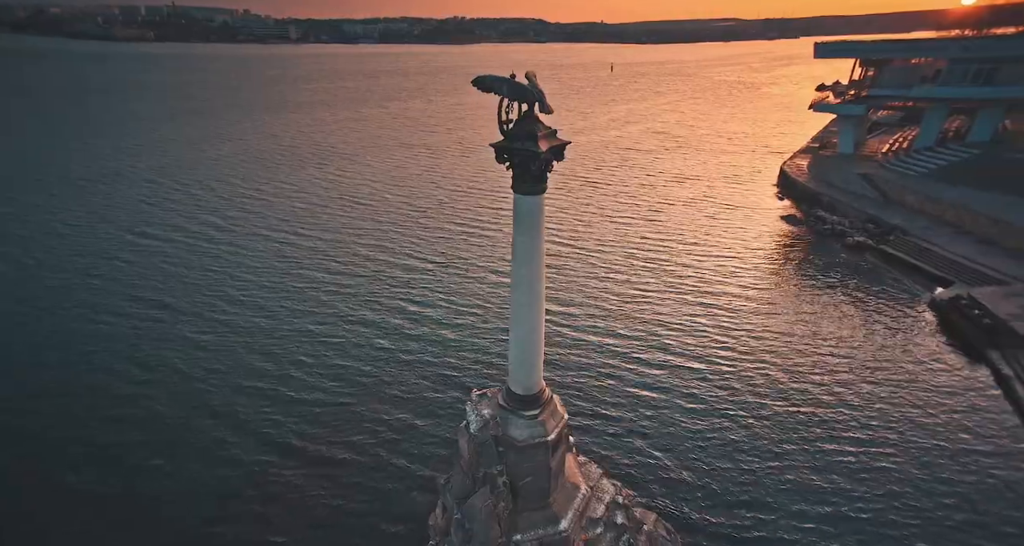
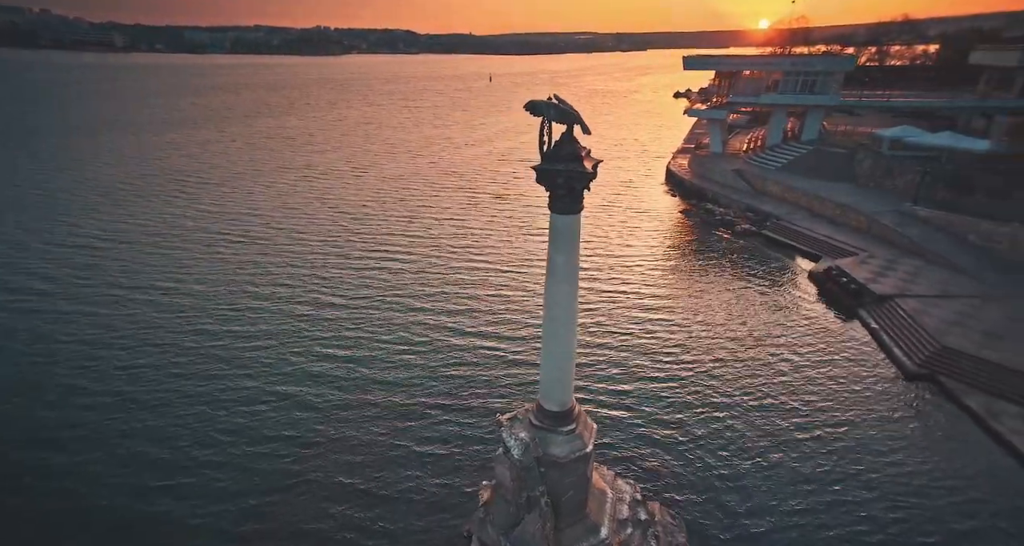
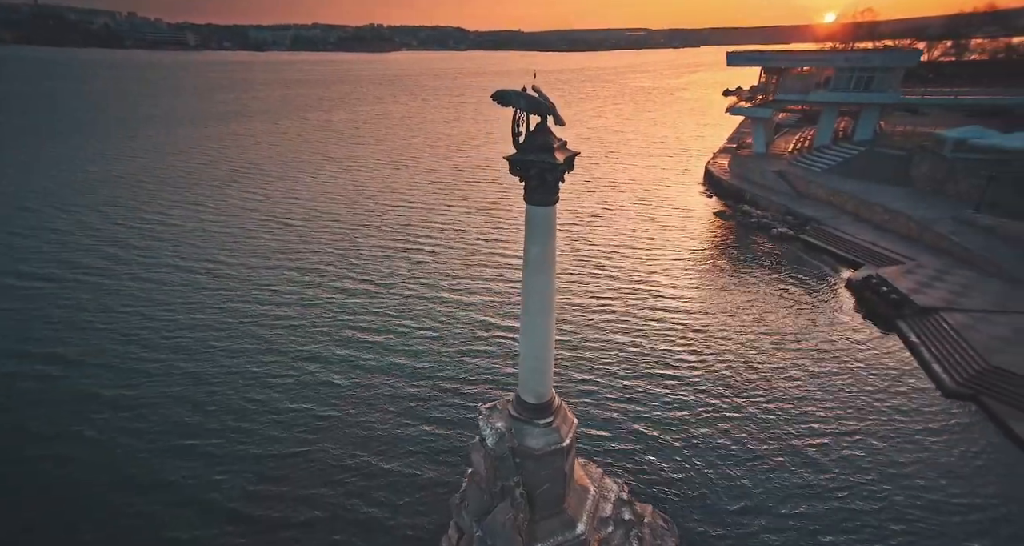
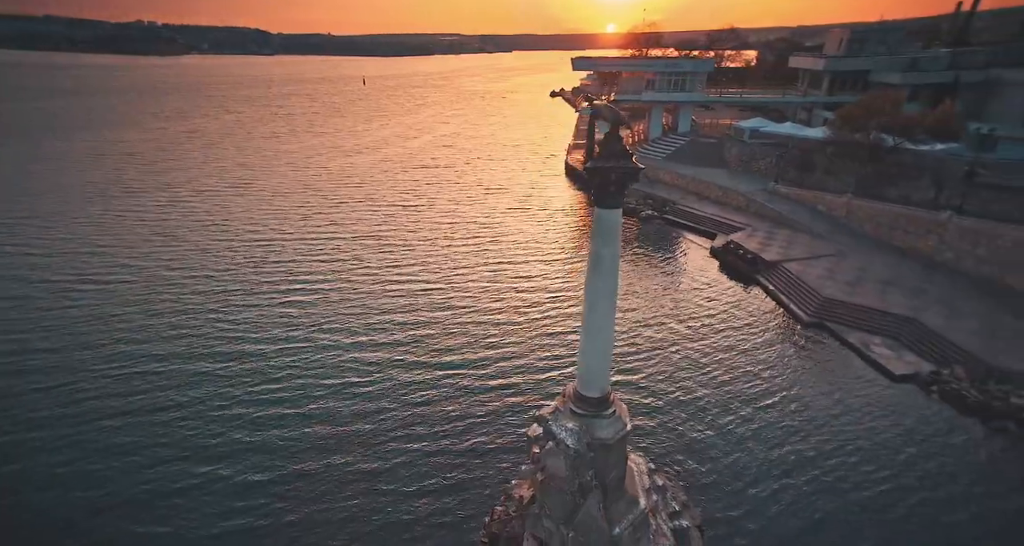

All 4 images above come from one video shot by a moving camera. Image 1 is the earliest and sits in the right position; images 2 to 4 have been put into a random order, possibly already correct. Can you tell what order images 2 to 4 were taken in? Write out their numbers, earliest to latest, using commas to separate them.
3, 2, 4
